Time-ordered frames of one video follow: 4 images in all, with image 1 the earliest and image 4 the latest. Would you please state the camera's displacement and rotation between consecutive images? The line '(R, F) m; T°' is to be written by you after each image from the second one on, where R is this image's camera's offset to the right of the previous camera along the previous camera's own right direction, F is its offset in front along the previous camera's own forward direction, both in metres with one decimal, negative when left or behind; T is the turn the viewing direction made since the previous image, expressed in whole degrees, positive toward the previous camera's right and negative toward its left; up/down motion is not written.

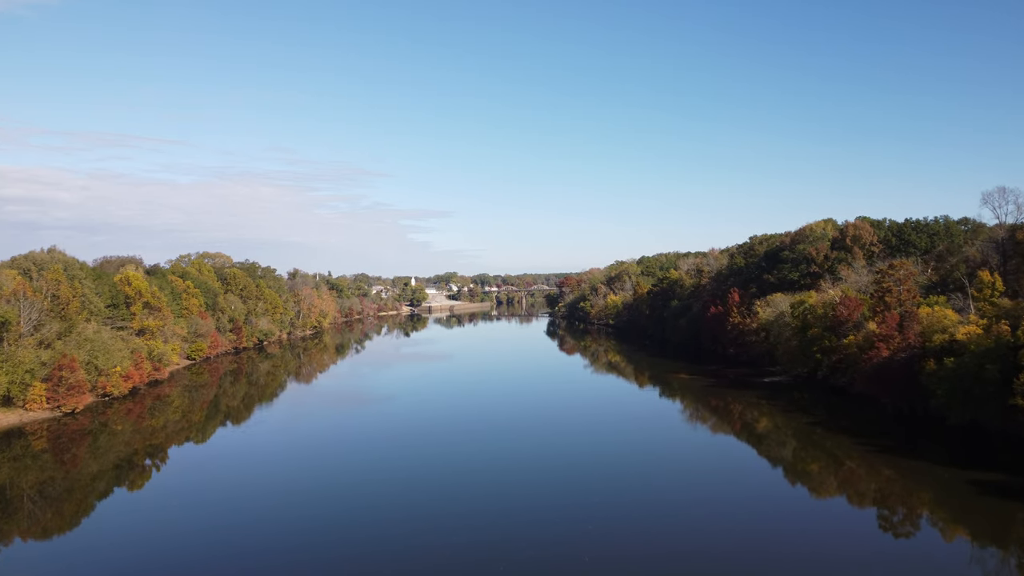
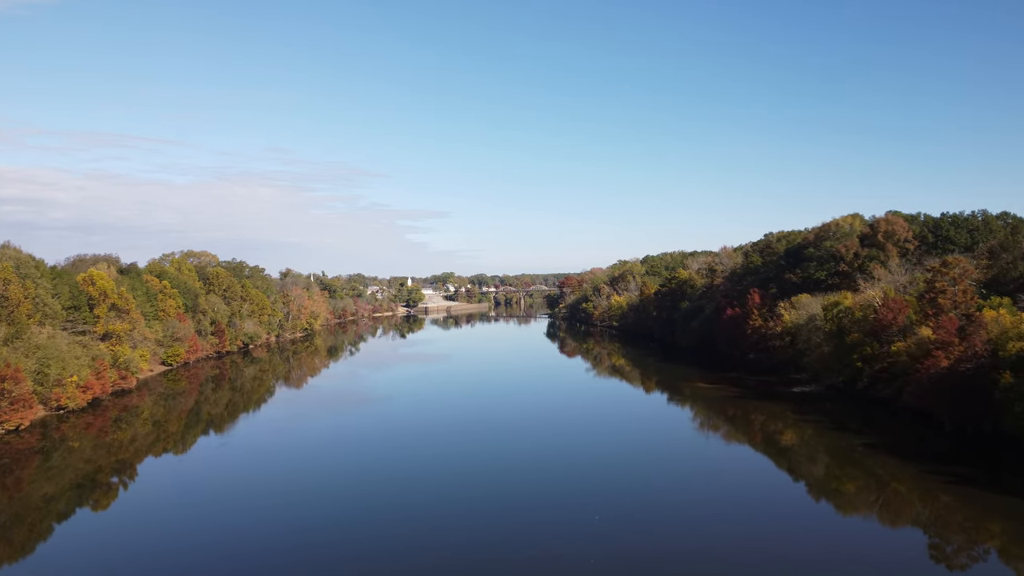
(-0.2, +3.1) m; 0°
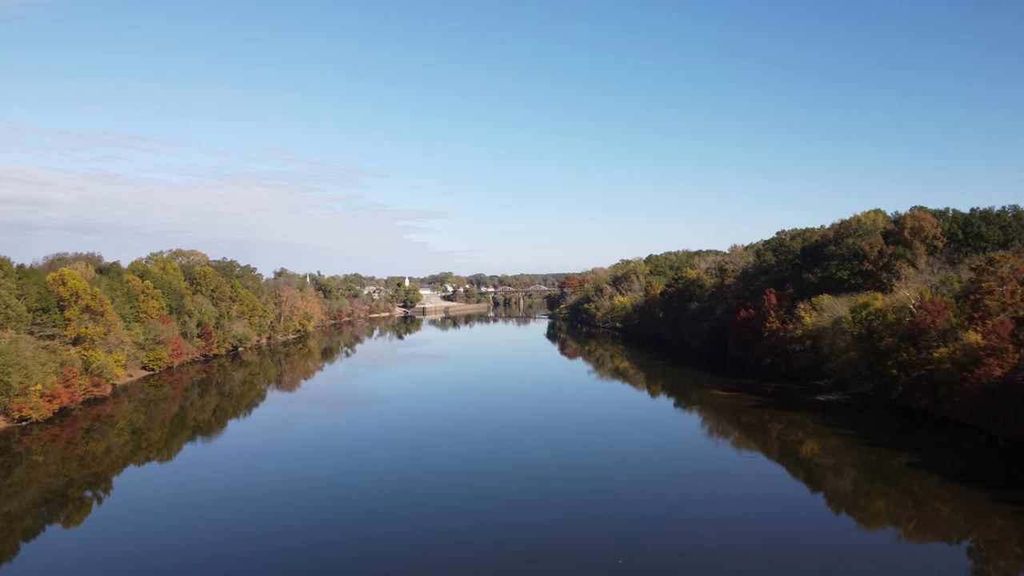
(-0.2, +2.1) m; 0°
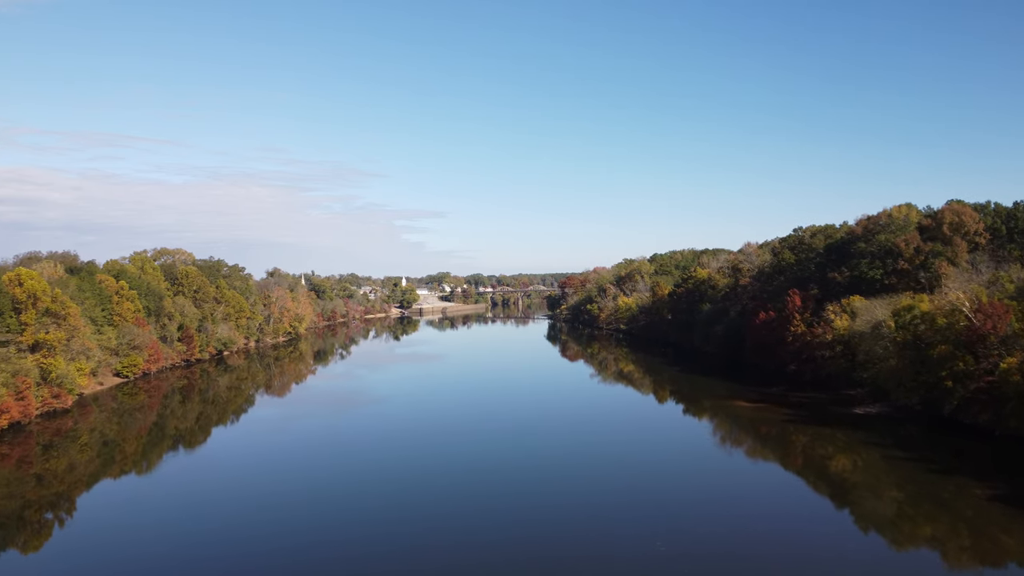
(-0.2, +2.7) m; 0°
